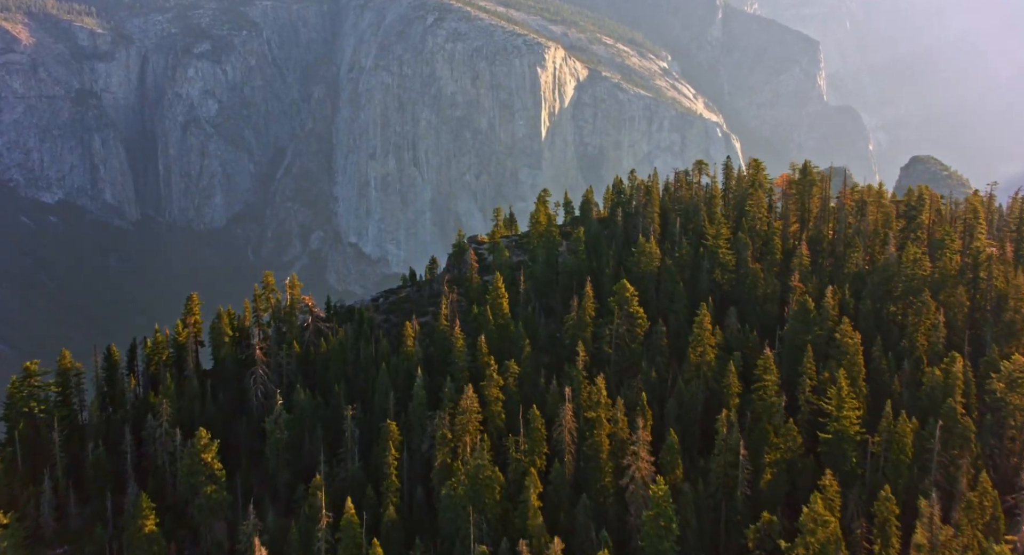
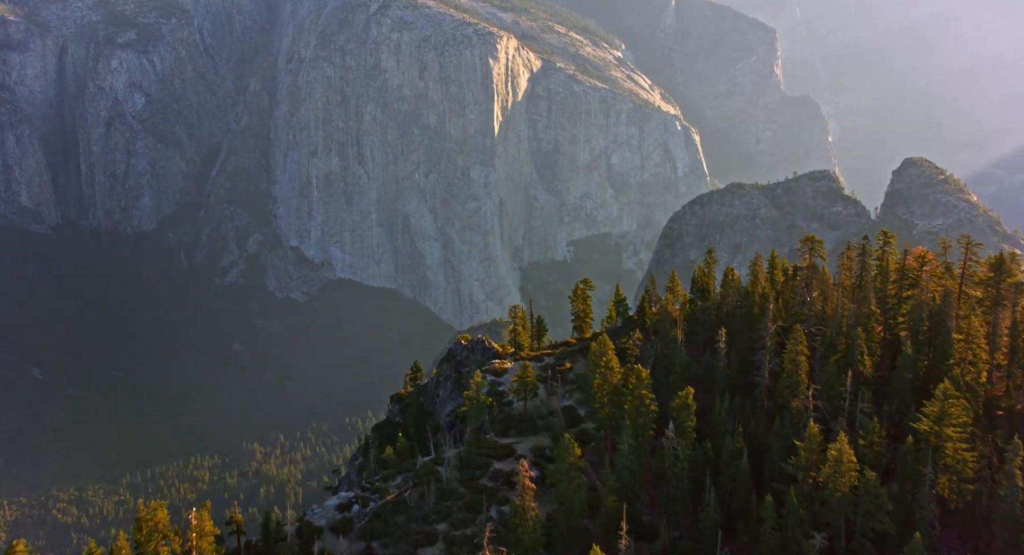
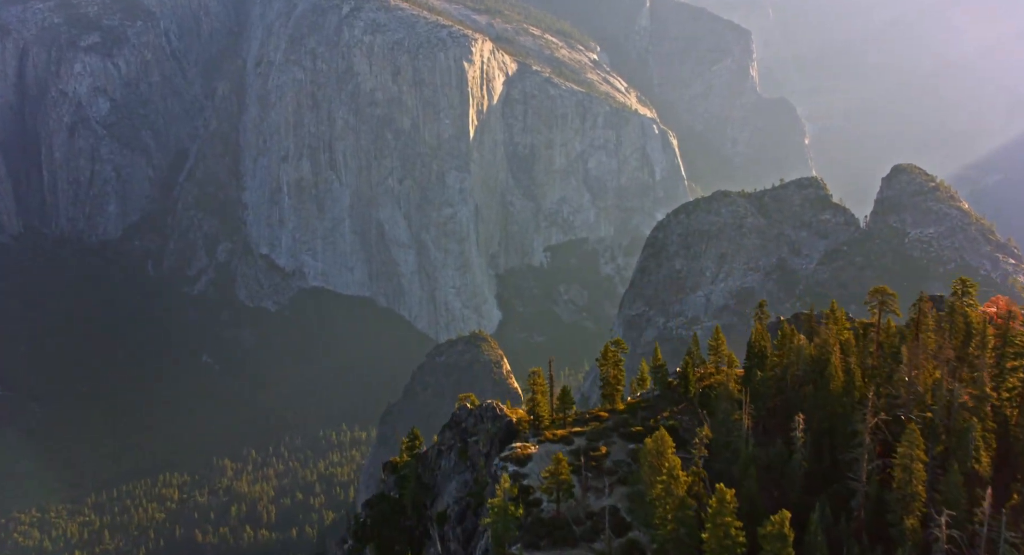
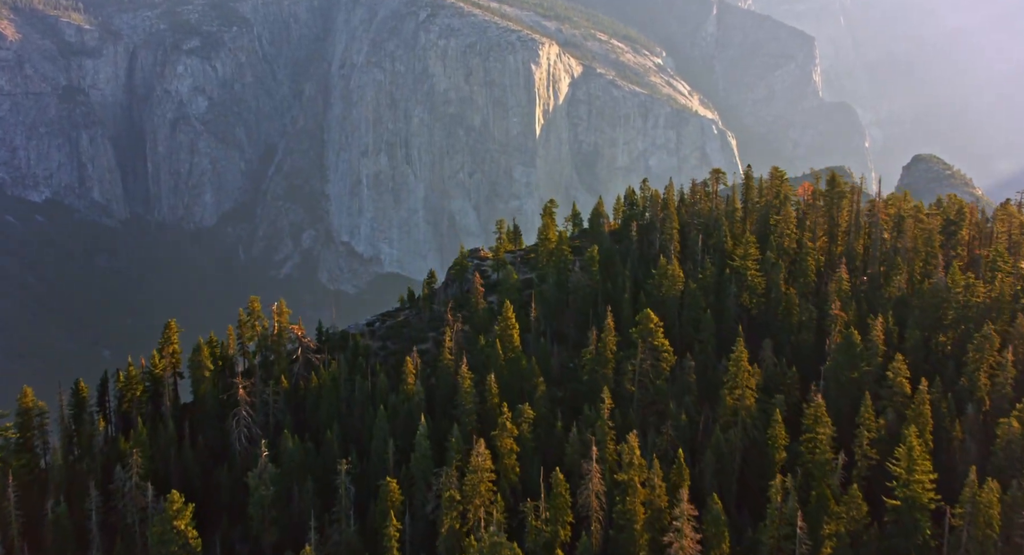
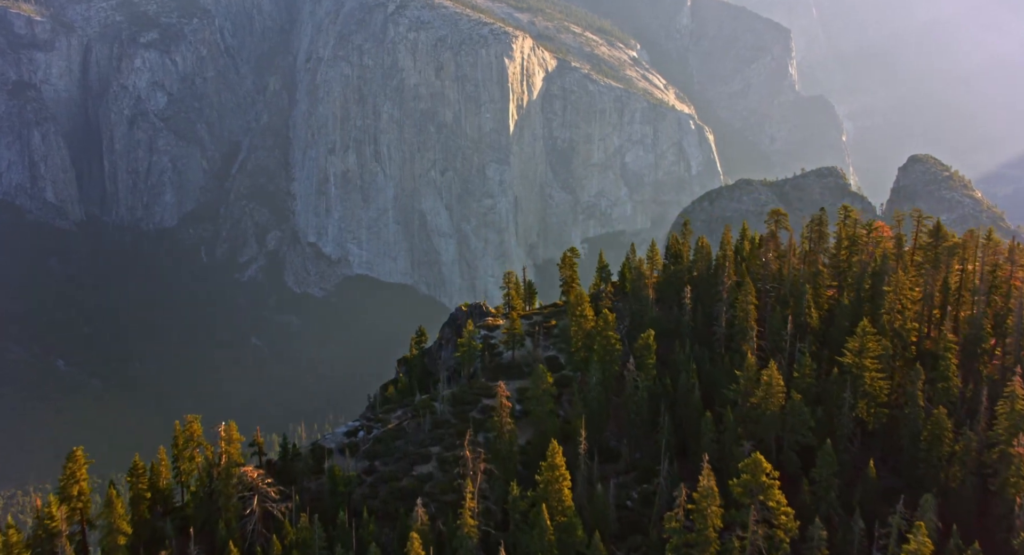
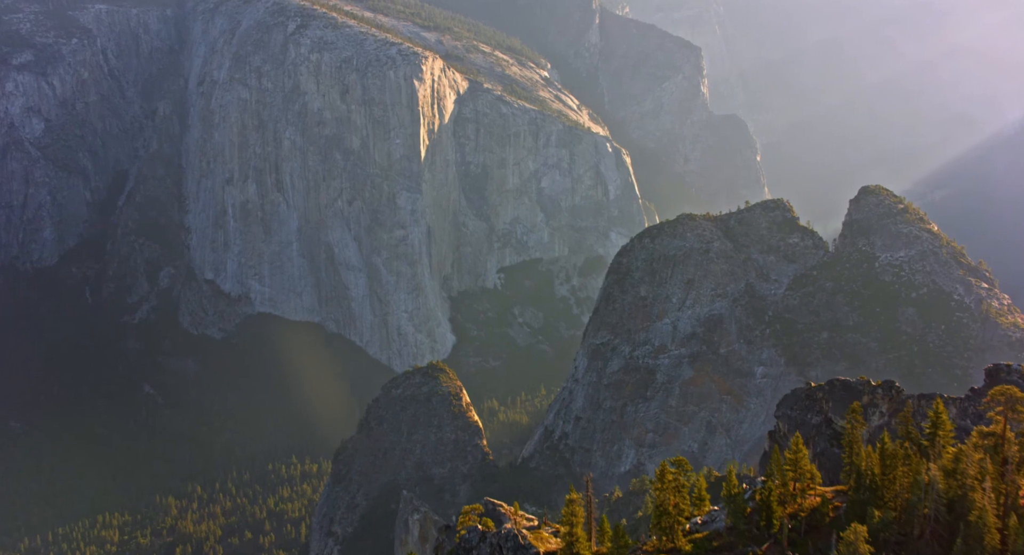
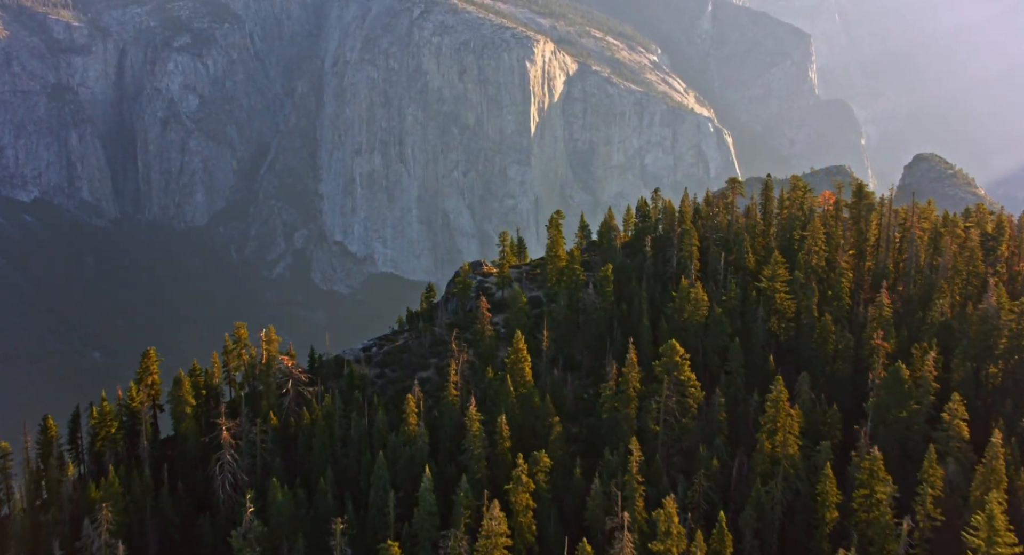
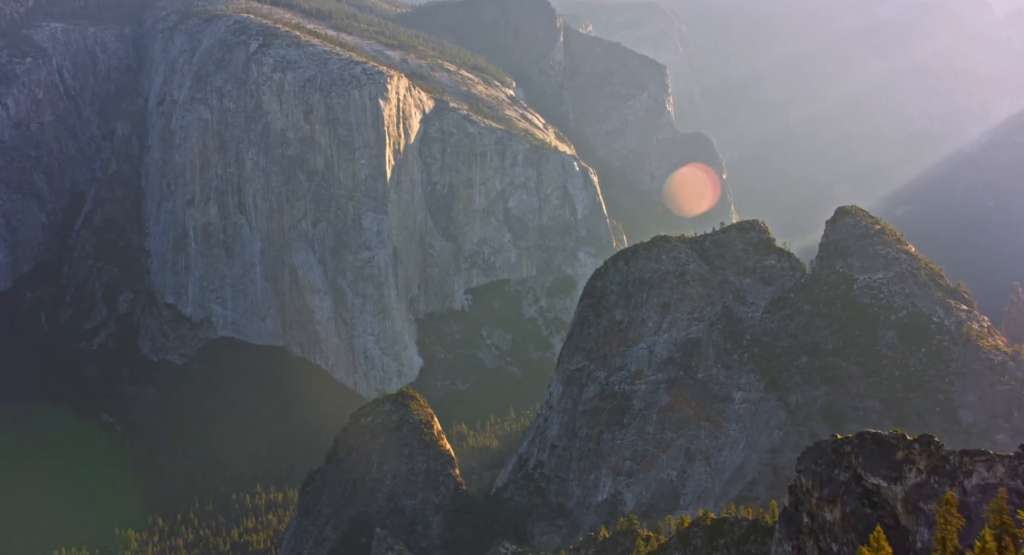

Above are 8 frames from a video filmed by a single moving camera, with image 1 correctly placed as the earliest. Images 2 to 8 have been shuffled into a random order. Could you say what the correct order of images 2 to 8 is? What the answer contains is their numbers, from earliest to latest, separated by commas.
4, 7, 5, 2, 3, 6, 8
